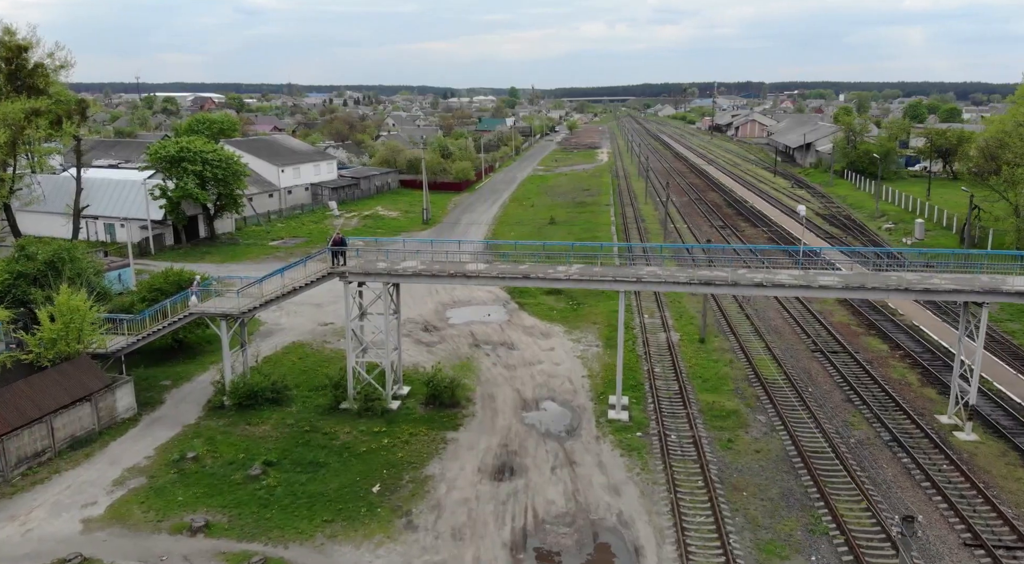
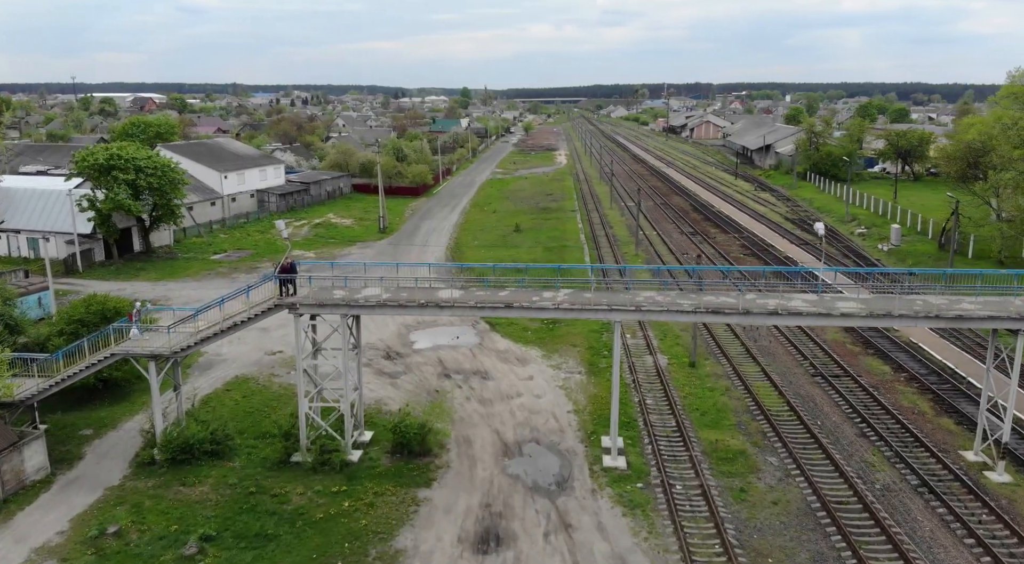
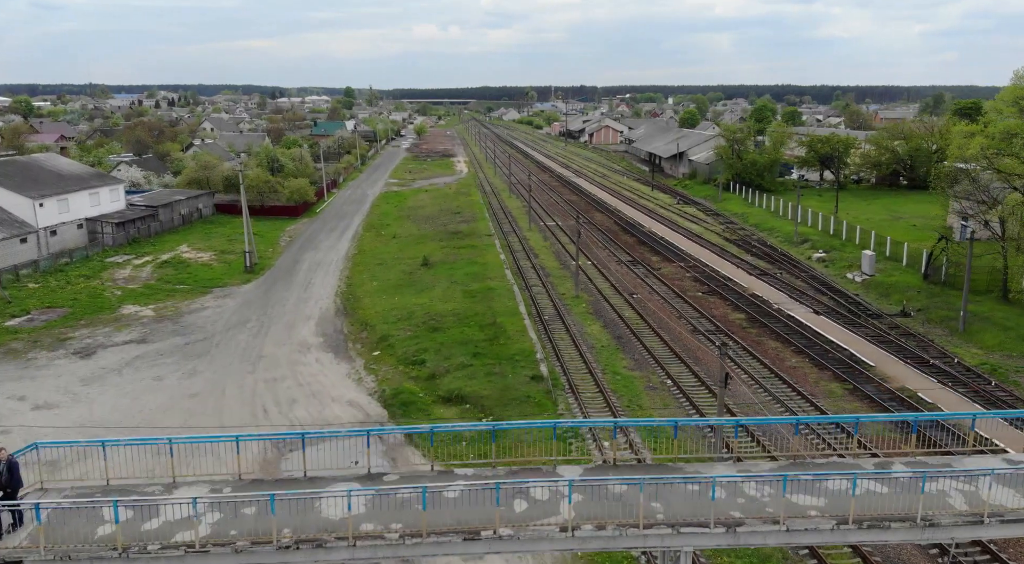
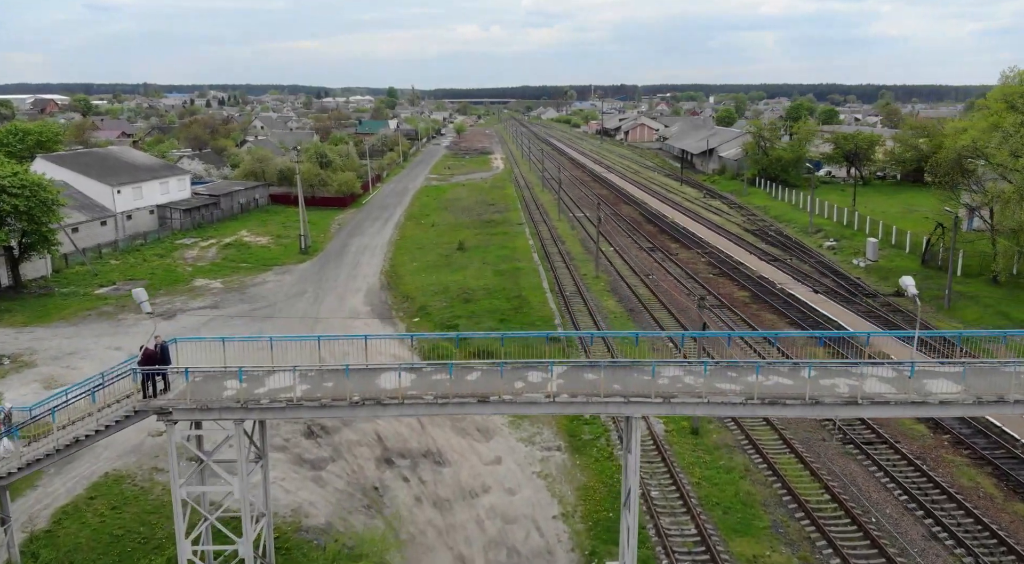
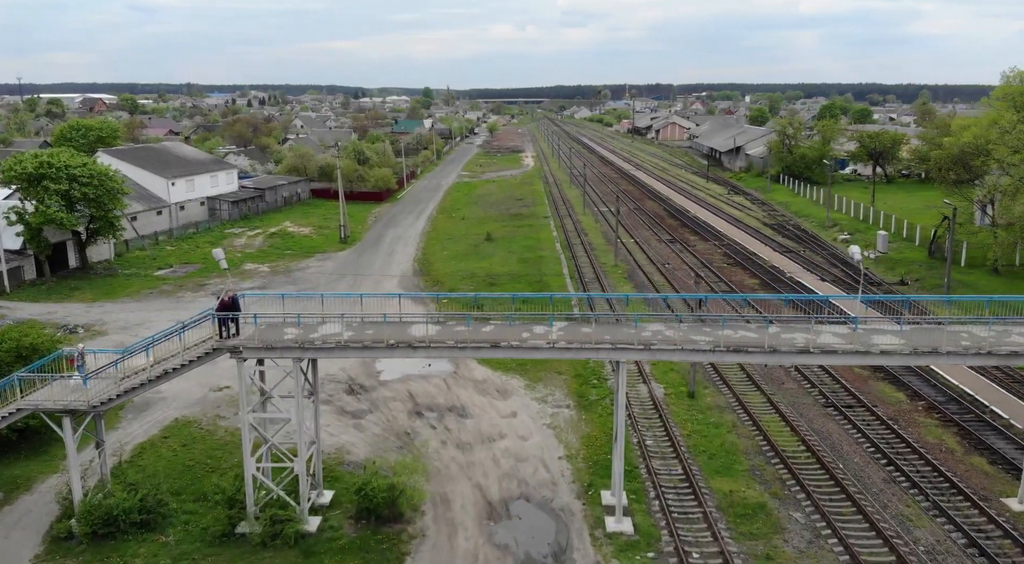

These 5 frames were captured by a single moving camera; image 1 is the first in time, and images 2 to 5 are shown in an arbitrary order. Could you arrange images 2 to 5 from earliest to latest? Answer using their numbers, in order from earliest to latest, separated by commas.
2, 5, 4, 3
